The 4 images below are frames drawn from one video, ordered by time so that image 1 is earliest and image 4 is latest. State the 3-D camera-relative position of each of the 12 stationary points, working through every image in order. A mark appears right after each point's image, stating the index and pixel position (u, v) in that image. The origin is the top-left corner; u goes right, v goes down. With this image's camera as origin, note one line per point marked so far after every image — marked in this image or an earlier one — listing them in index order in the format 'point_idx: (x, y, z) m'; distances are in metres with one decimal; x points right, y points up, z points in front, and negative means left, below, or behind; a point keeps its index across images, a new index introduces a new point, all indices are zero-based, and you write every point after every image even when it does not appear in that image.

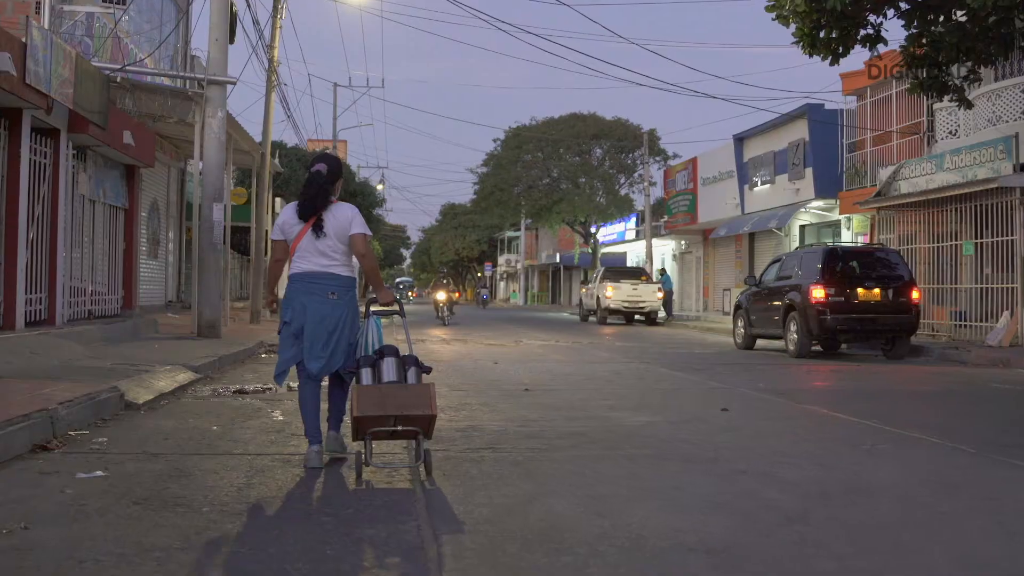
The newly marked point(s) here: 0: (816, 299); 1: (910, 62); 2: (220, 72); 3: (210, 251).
0: (+5.3, -0.2, +16.5) m
1: (+5.4, +3.1, +13.1) m
2: (-4.8, +3.5, +15.5) m
3: (-5.0, +0.6, +15.7) m
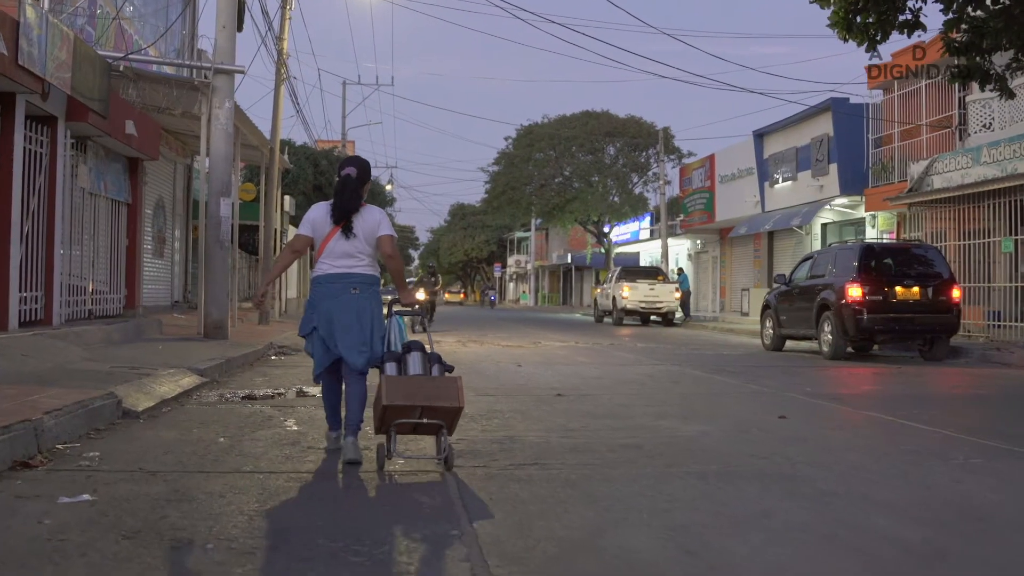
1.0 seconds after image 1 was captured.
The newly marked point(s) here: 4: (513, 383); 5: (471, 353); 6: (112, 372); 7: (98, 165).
0: (+5.7, -0.2, +15.7) m
1: (+5.8, +3.1, +12.3) m
2: (-4.4, +3.6, +14.8) m
3: (-4.7, +0.6, +15.0) m
4: (0.0, -1.0, +10.3) m
5: (-0.7, -1.1, +15.9) m
6: (-3.6, -0.8, +8.5) m
7: (-5.7, +1.7, +13.1) m
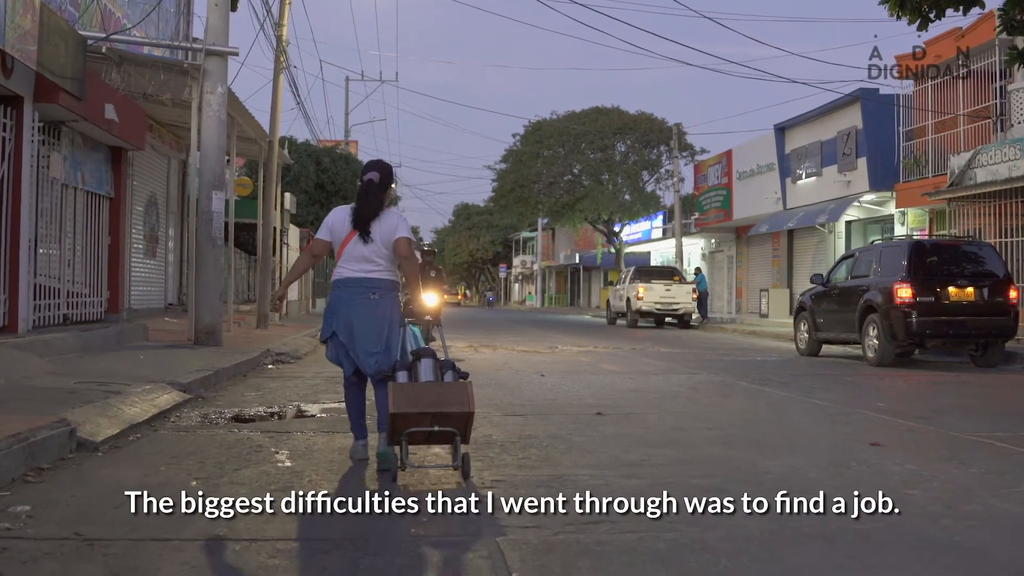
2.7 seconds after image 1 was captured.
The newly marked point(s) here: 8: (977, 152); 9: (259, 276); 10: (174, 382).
0: (+5.9, -0.2, +14.4) m
1: (+6.0, +3.1, +11.0) m
2: (-4.2, +3.5, +13.5) m
3: (-4.4, +0.6, +13.7) m
4: (+0.3, -1.0, +9.1) m
5: (-0.4, -1.1, +14.6) m
6: (-3.4, -0.8, +7.3) m
7: (-5.5, +1.7, +11.8) m
8: (+9.6, +2.8, +19.6) m
9: (-5.3, +0.3, +19.9) m
10: (-3.0, -0.8, +8.5) m
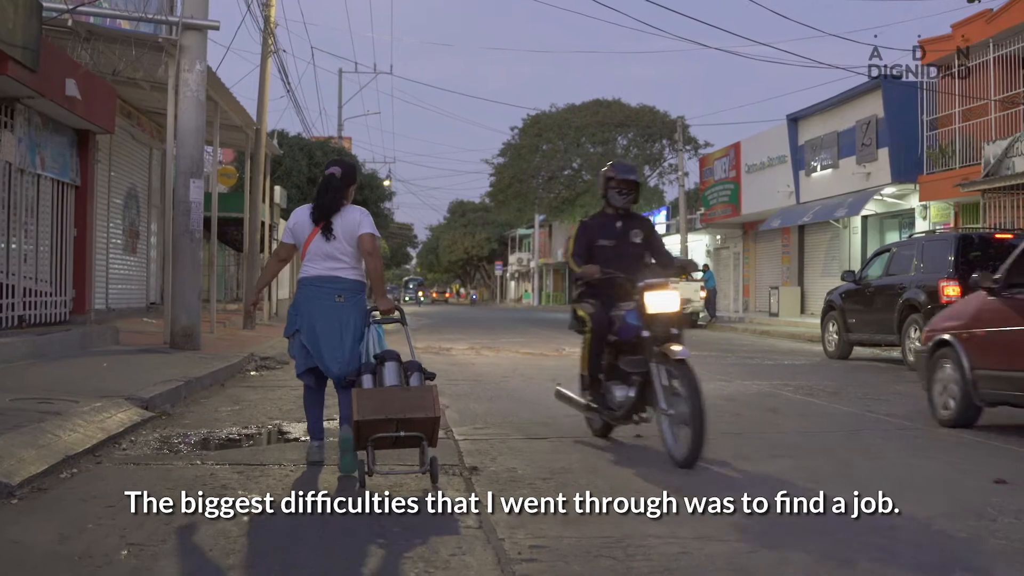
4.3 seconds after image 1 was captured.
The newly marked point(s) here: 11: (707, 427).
0: (+6.1, -0.1, +13.2) m
1: (+6.2, +3.1, +9.8) m
2: (-4.0, +3.6, +12.2) m
3: (-4.3, +0.6, +12.4) m
4: (+0.4, -1.0, +7.8) m
5: (-0.3, -1.1, +13.3) m
6: (-3.2, -0.8, +6.0) m
7: (-5.3, +1.7, +10.5) m
8: (+9.7, +2.9, +18.4) m
9: (-5.2, +0.3, +18.5) m
10: (-2.9, -0.8, +7.2) m
11: (+1.5, -1.0, +7.0) m
